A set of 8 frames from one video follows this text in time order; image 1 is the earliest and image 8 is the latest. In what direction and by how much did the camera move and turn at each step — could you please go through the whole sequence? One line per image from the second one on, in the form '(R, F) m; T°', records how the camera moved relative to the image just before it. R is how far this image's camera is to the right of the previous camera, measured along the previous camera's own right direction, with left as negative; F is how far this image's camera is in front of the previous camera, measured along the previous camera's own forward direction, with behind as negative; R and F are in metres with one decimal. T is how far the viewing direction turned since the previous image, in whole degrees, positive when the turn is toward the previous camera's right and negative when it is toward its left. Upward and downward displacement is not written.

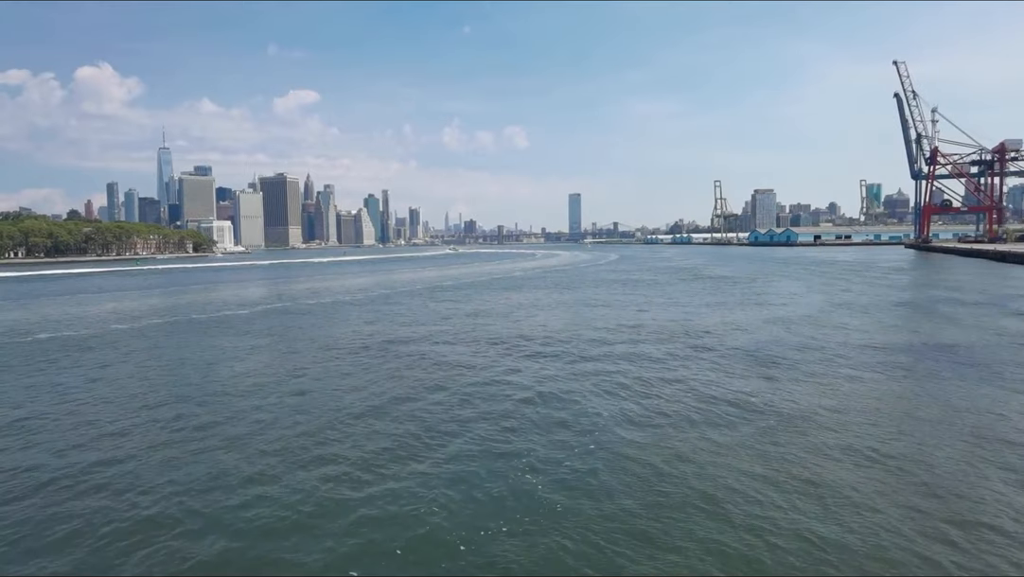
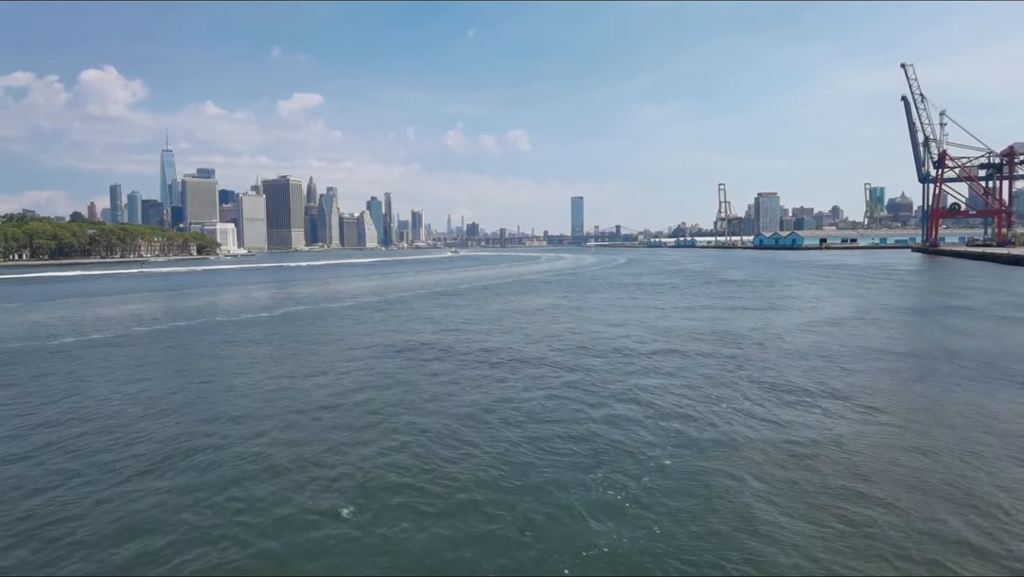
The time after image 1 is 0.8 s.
(-0.5, +0.3) m; 0°
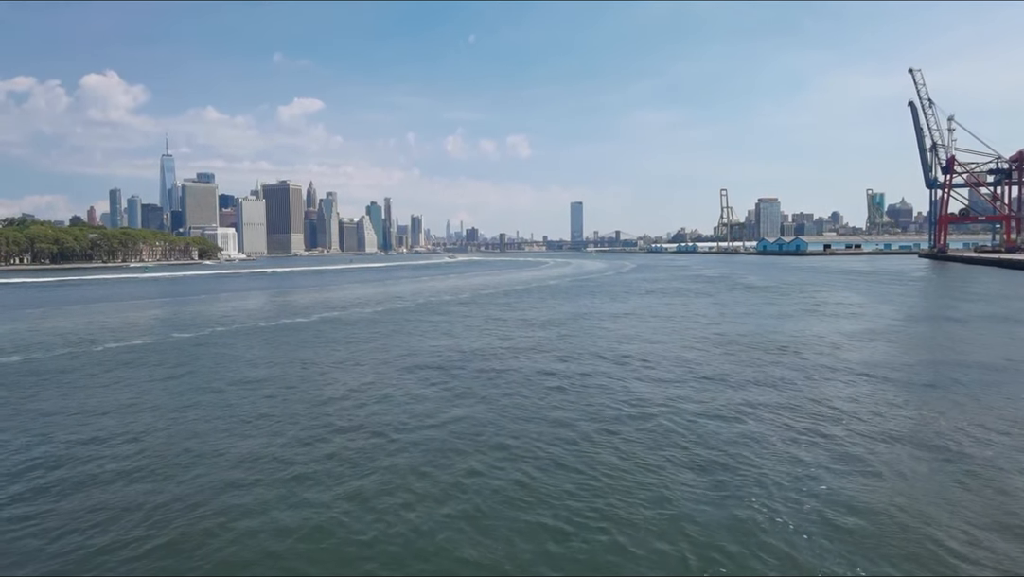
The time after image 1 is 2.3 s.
(-1.0, +0.5) m; 0°
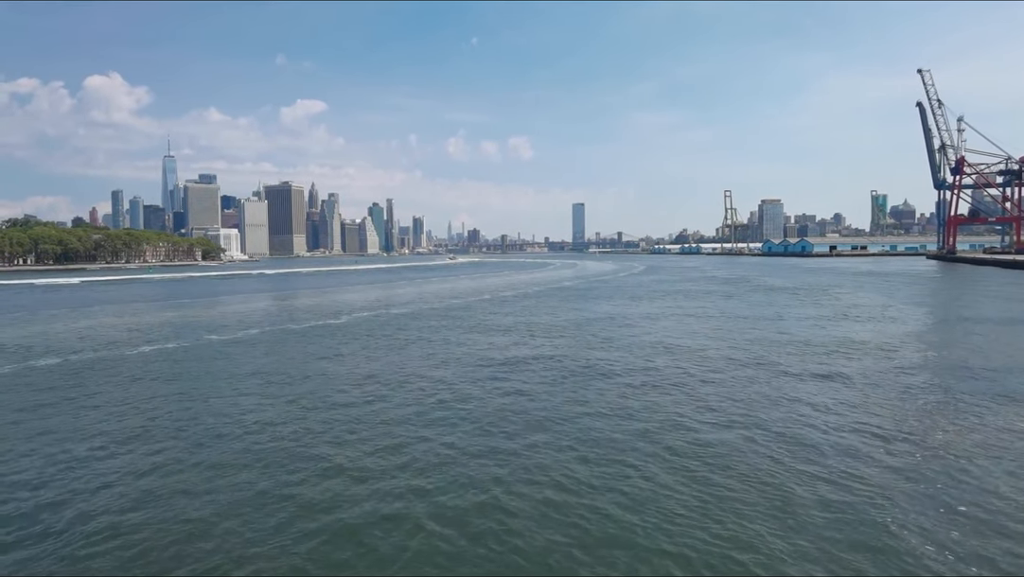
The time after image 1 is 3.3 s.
(-0.7, +0.3) m; 0°
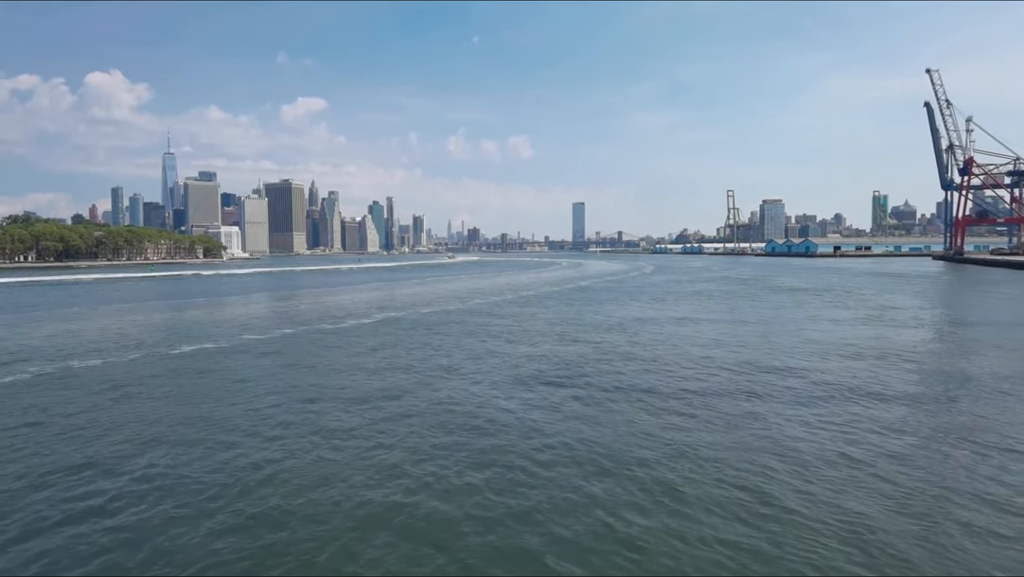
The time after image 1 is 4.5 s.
(-0.8, +0.4) m; 0°
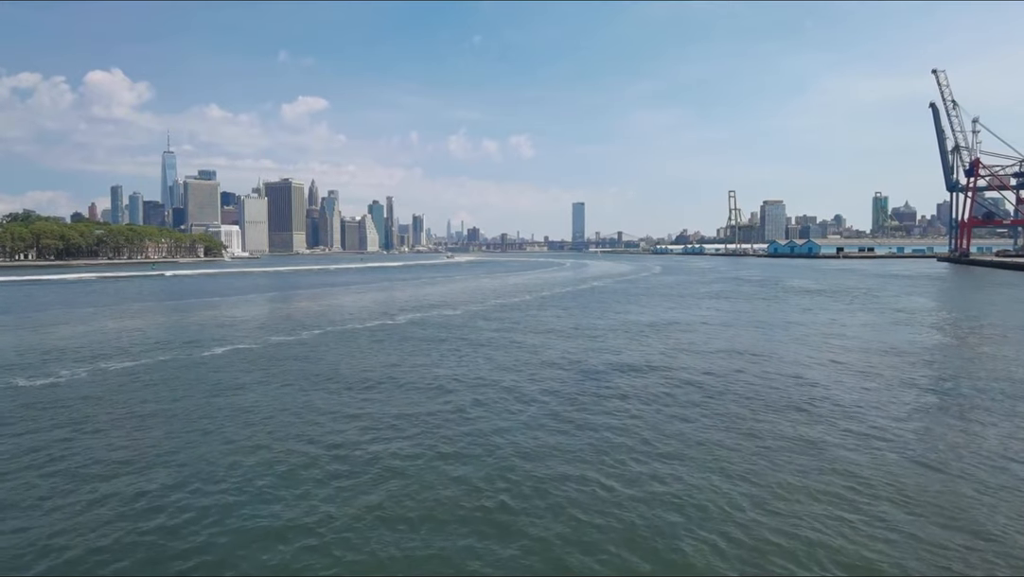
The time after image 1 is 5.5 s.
(-0.6, +0.3) m; 0°
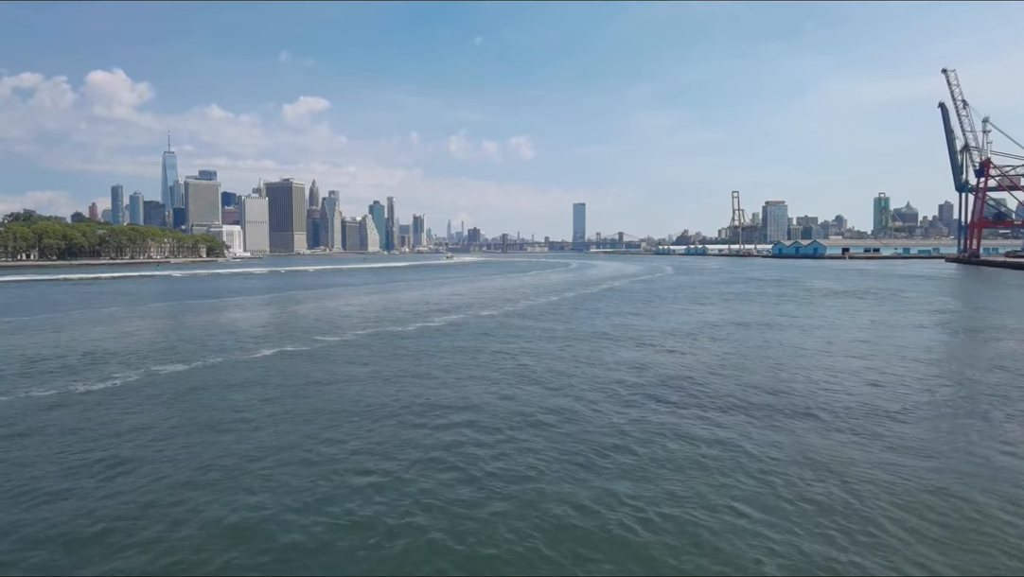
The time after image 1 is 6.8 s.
(-0.9, +0.5) m; 0°
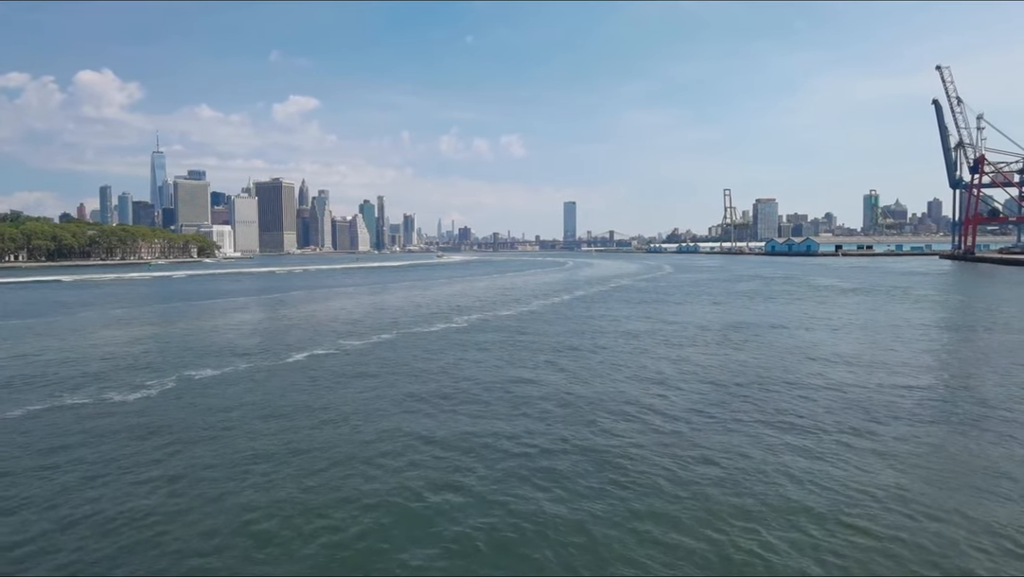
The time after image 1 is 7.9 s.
(-0.7, +0.4) m; +1°
